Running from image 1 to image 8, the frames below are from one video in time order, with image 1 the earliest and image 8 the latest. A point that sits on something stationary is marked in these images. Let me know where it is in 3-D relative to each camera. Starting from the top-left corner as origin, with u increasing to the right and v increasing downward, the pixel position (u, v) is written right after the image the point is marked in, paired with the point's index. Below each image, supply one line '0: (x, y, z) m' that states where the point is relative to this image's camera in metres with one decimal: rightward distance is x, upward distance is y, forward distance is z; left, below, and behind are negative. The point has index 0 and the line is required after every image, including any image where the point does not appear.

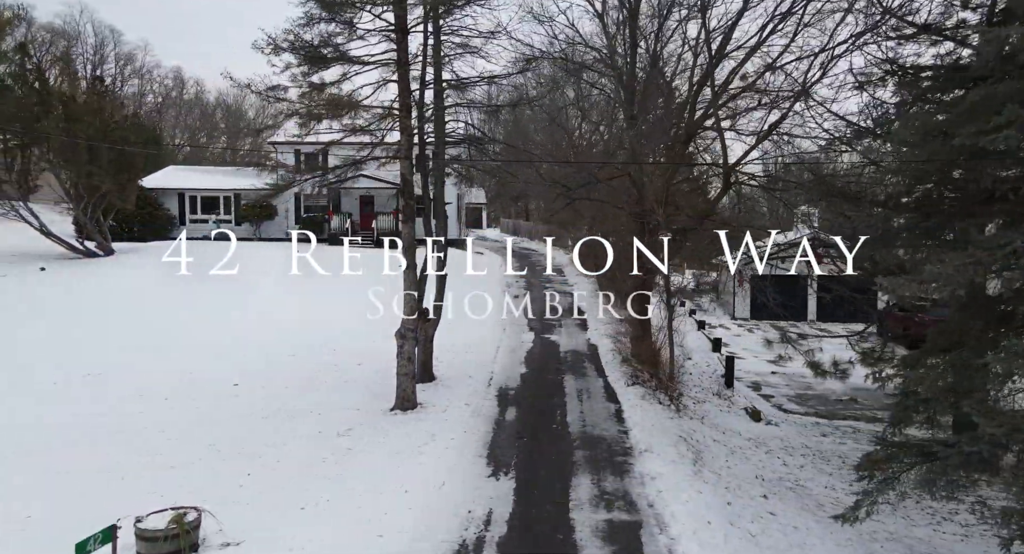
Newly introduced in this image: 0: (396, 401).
0: (-1.6, -1.7, +9.0) m
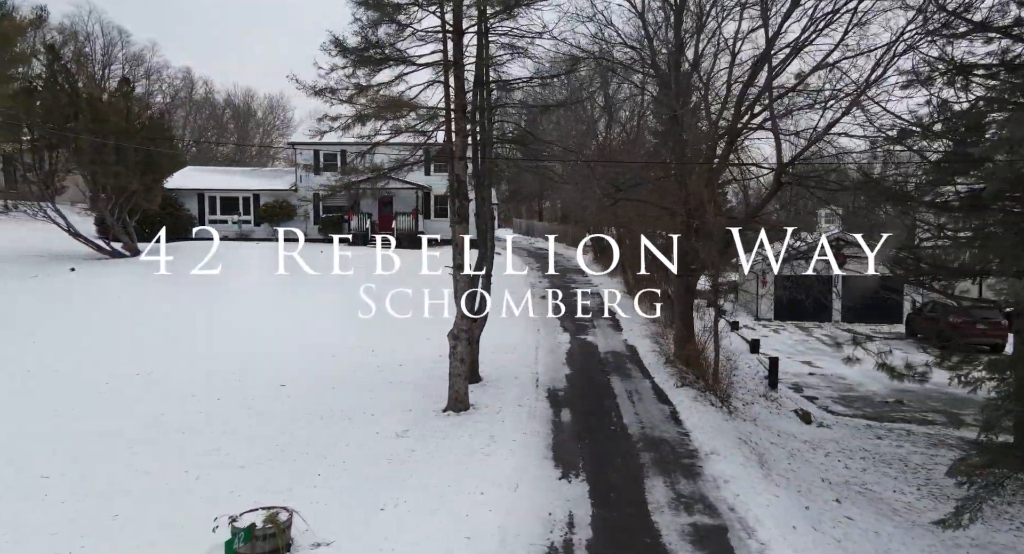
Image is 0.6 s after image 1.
0: (-0.9, -1.7, +9.0) m
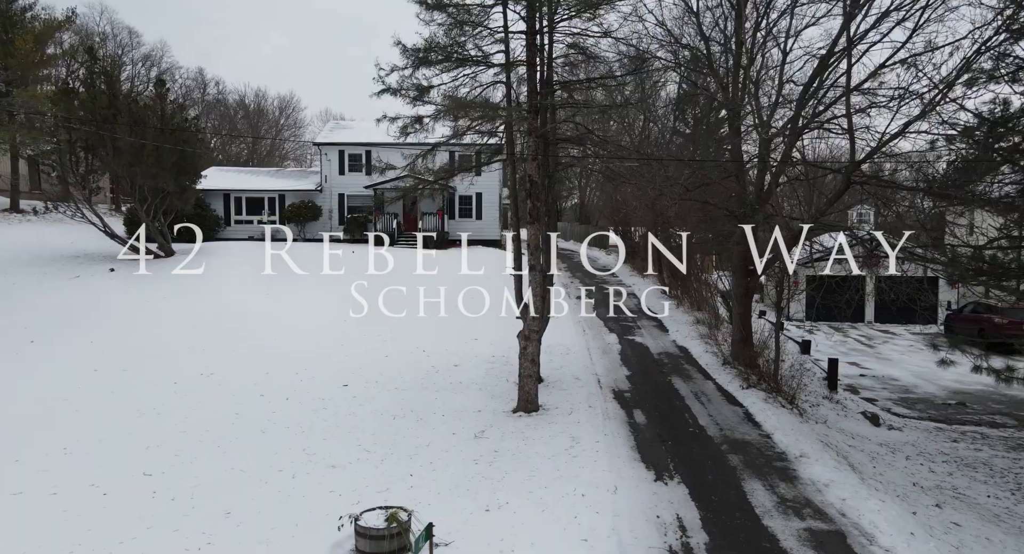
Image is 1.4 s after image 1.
0: (+0.1, -1.7, +9.0) m
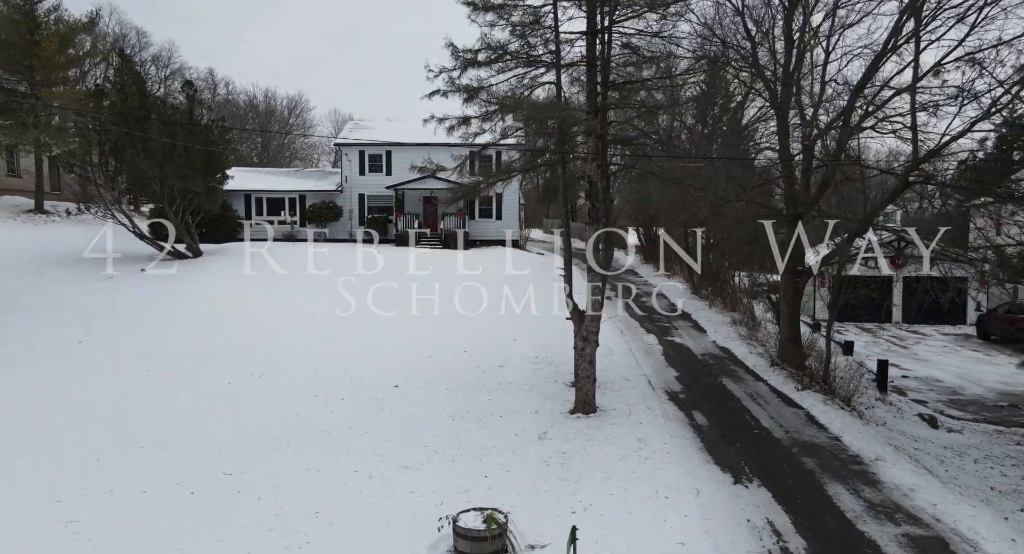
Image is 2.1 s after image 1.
0: (+0.9, -1.7, +9.0) m
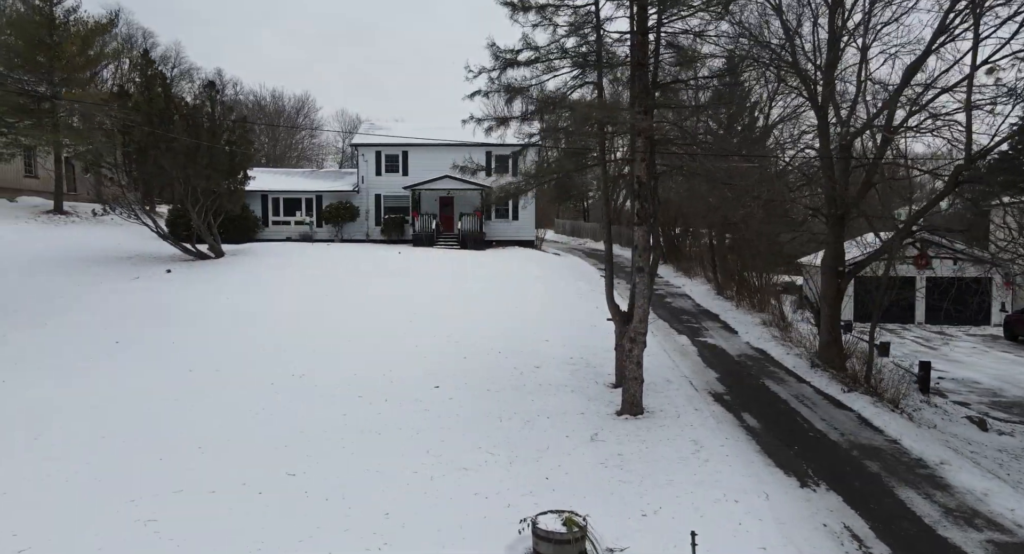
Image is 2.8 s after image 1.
0: (+1.5, -1.8, +9.0) m
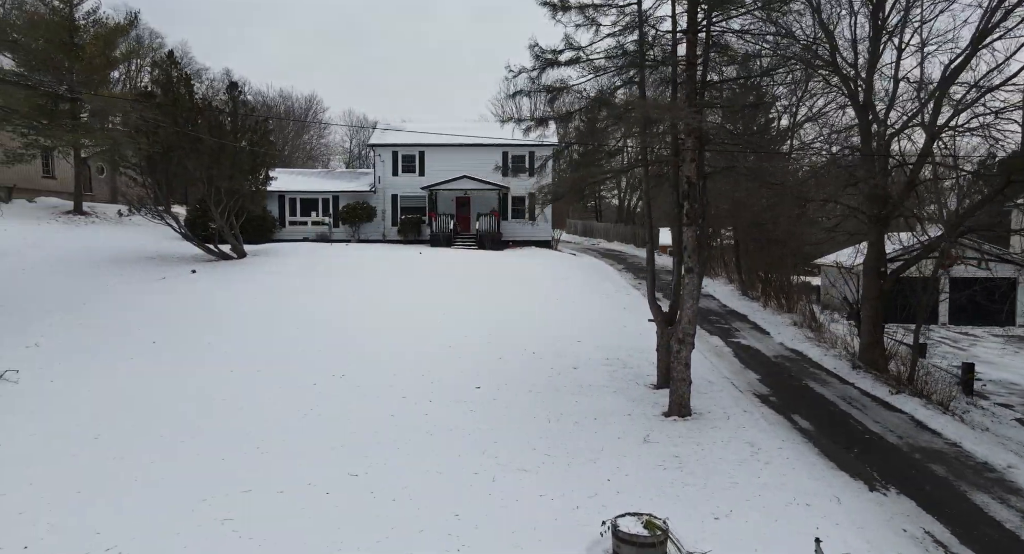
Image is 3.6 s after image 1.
0: (+2.2, -1.8, +8.9) m
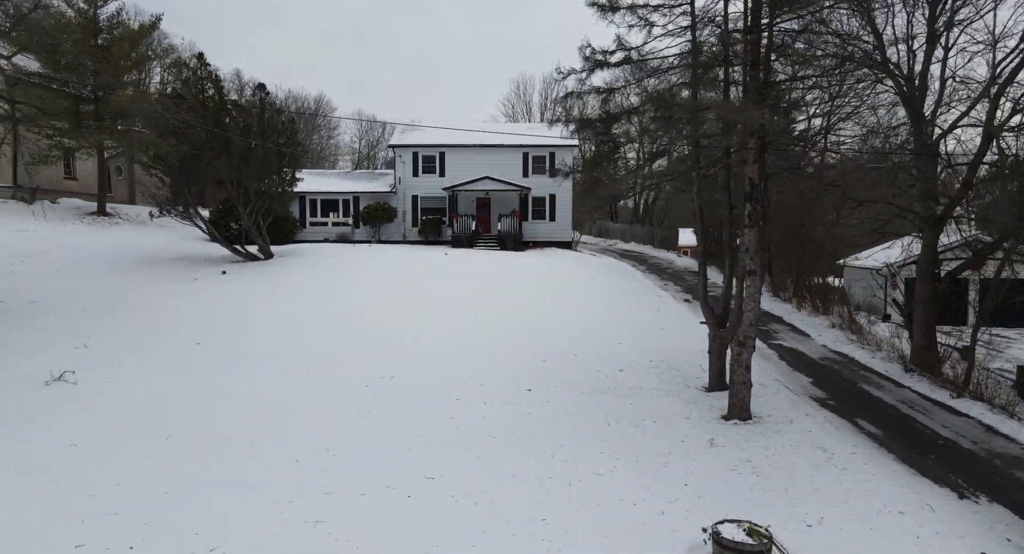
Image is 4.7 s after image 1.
0: (+3.0, -1.8, +8.8) m
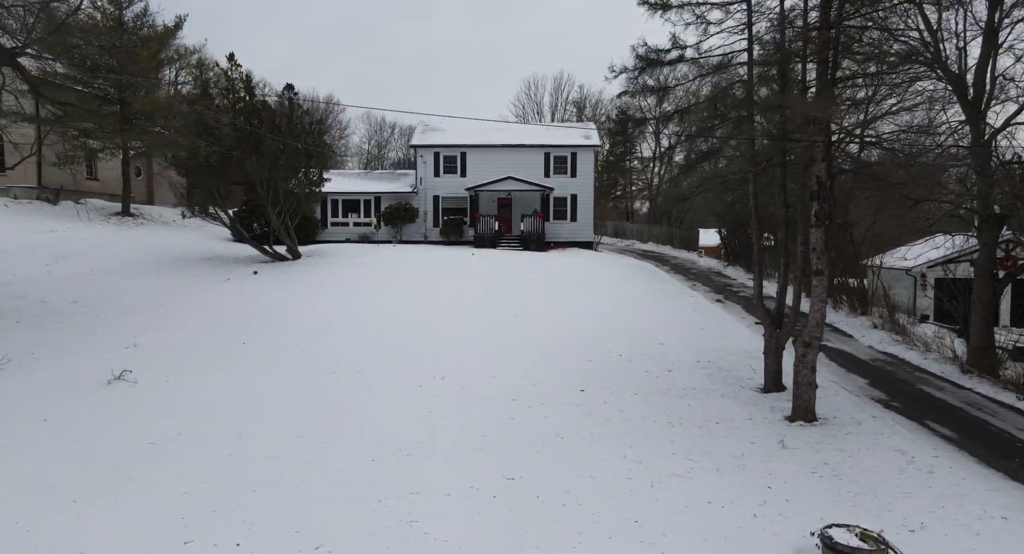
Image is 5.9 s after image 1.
0: (+3.8, -1.8, +8.7) m
